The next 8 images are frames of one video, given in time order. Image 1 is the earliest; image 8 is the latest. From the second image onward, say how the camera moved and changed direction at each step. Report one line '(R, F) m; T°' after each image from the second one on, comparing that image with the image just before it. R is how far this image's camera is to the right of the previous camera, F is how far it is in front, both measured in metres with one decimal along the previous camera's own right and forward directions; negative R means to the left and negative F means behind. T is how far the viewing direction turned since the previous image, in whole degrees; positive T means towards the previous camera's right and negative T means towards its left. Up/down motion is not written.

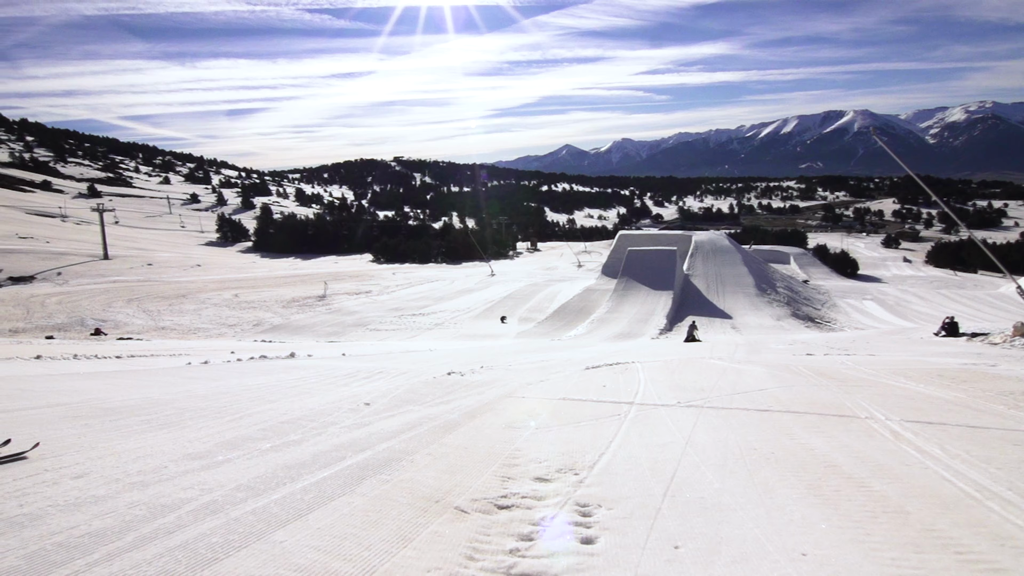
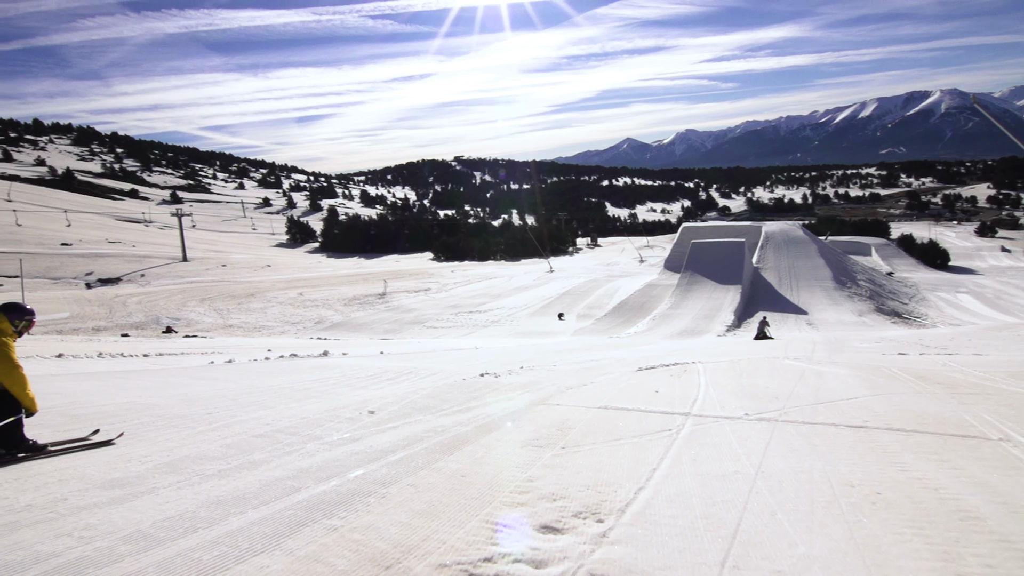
(+0.3, +0.9) m; -6°
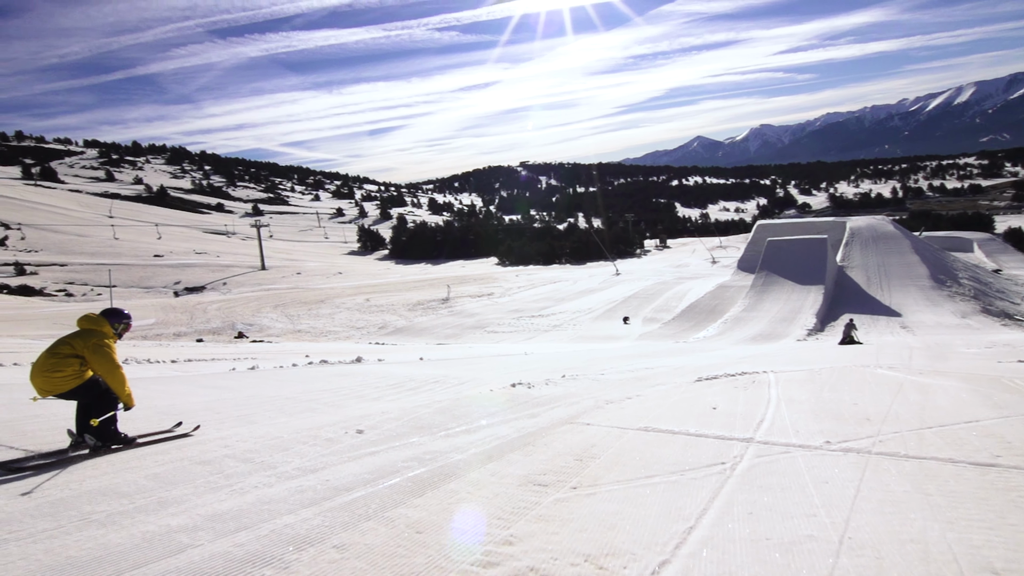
(+0.4, +0.9) m; -7°
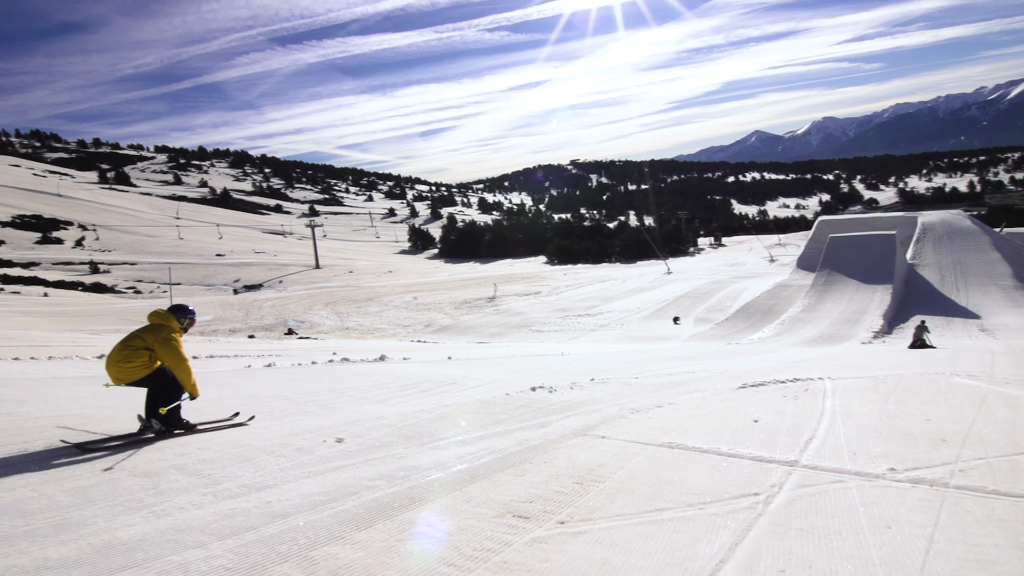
(+0.3, +0.5) m; -5°
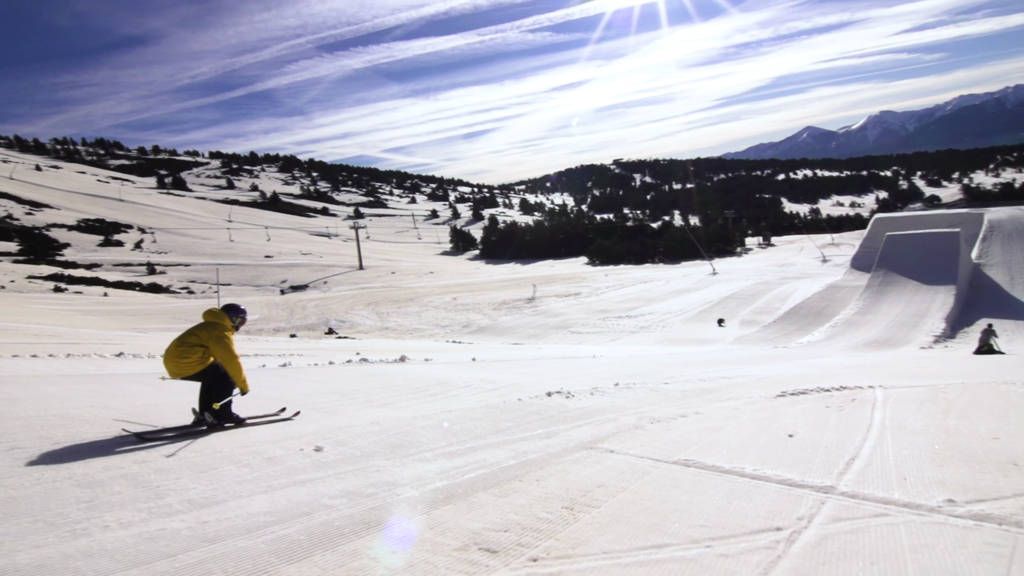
(+0.3, +0.4) m; -4°
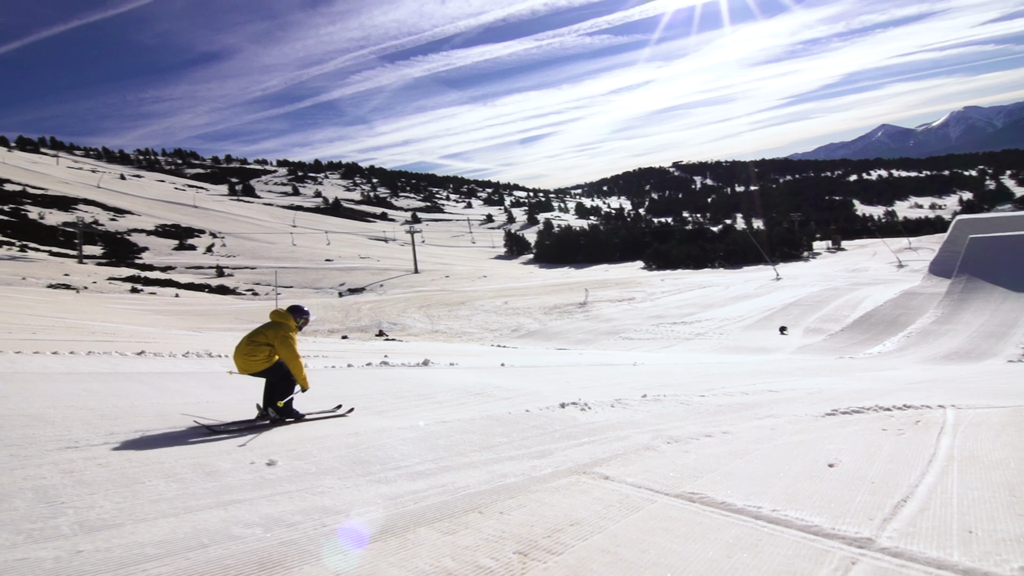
(+0.4, +0.5) m; -6°
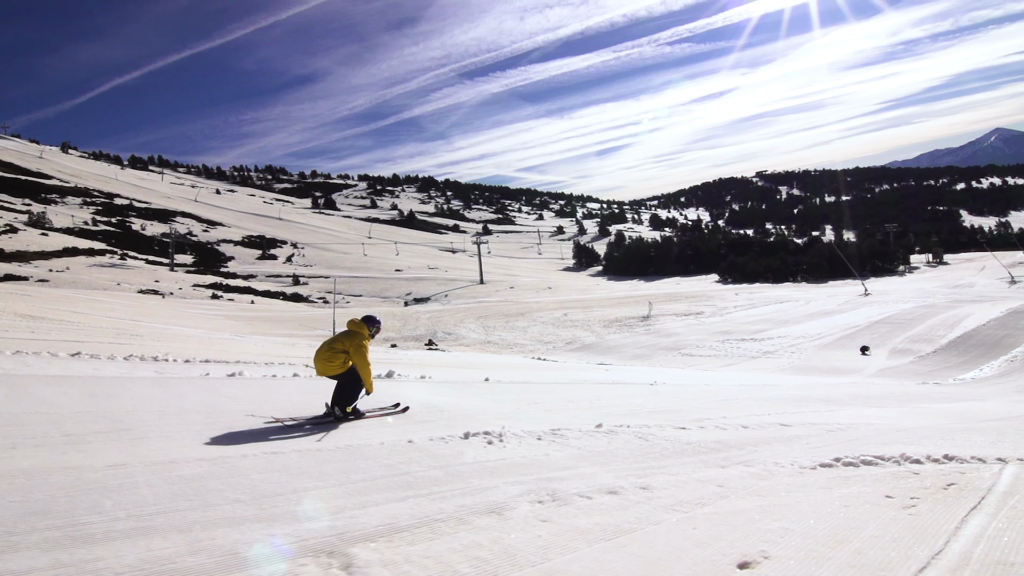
(+1.2, +1.2) m; -7°
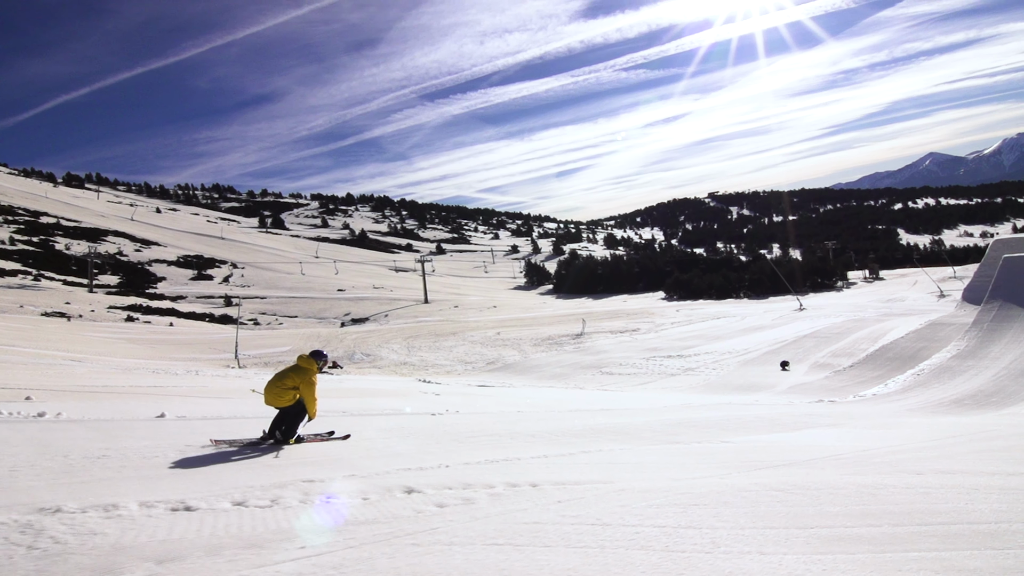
(+2.8, +1.9) m; +4°
